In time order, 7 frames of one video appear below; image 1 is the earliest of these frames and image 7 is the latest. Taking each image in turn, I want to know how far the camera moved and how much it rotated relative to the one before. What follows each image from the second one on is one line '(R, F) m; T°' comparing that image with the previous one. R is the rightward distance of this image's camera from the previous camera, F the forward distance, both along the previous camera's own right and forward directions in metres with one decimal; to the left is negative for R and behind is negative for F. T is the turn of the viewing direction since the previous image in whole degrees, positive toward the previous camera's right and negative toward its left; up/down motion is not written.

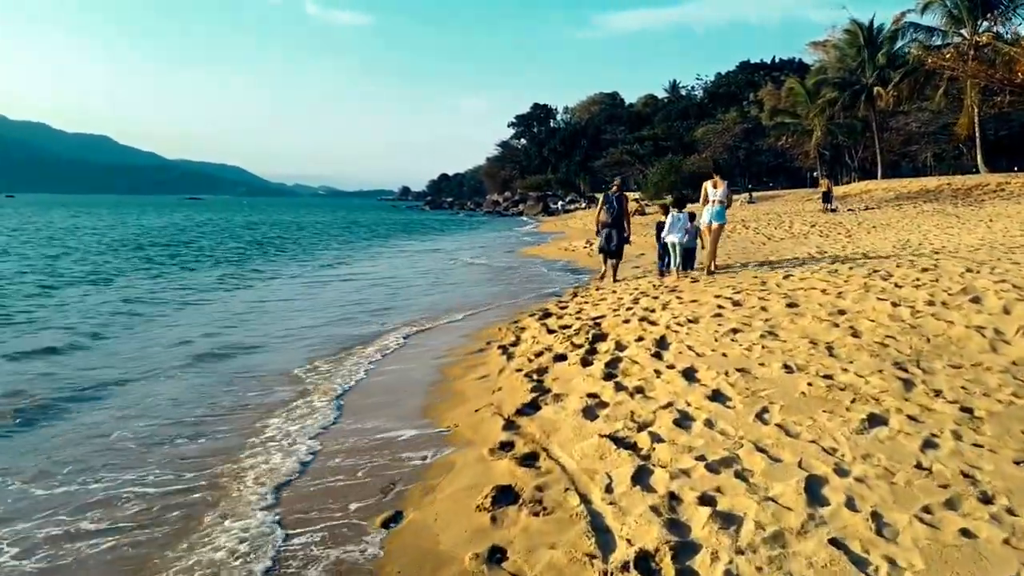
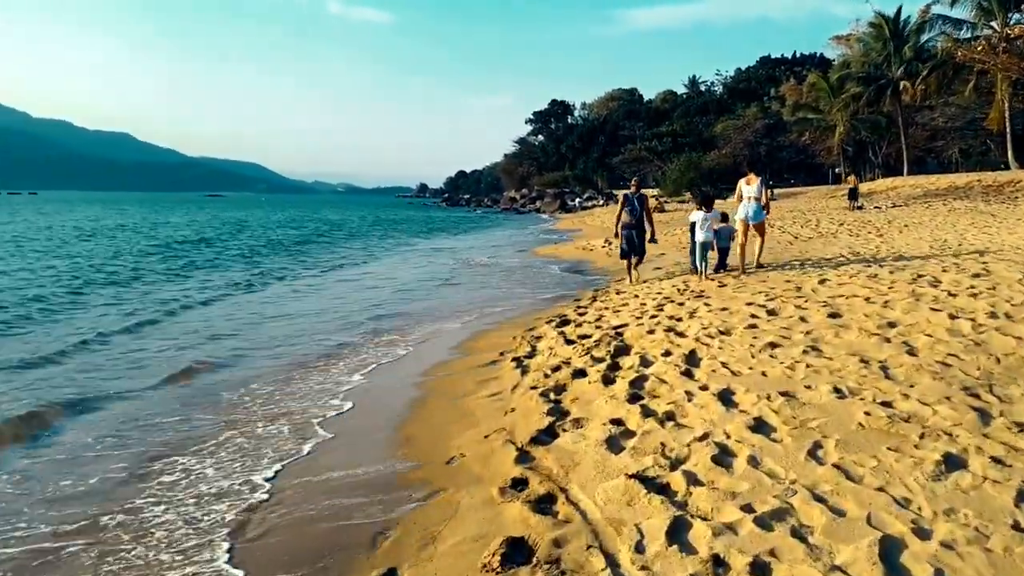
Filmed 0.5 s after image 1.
(0.0, +0.5) m; -1°
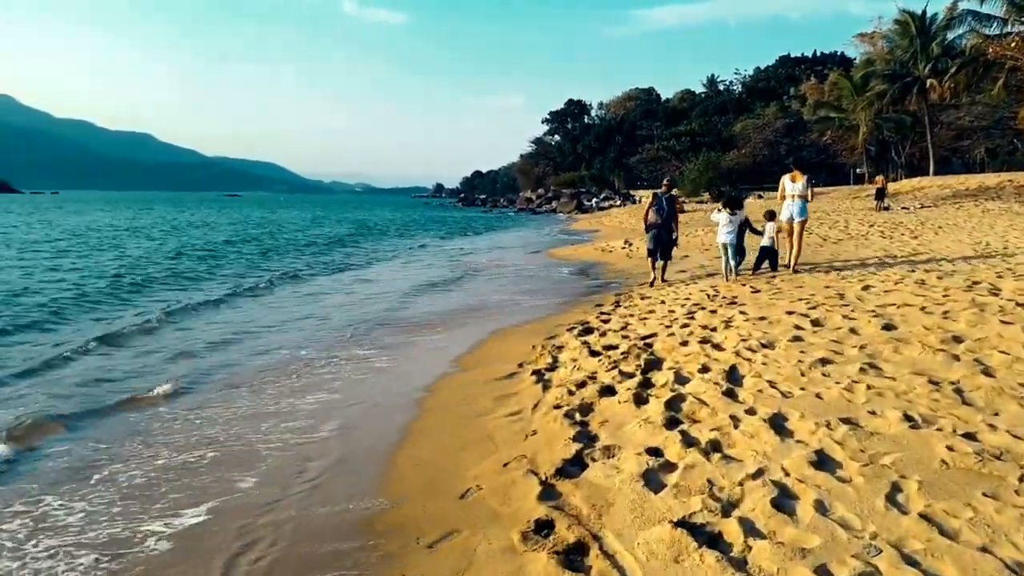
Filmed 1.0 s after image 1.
(0.0, +0.5) m; -1°
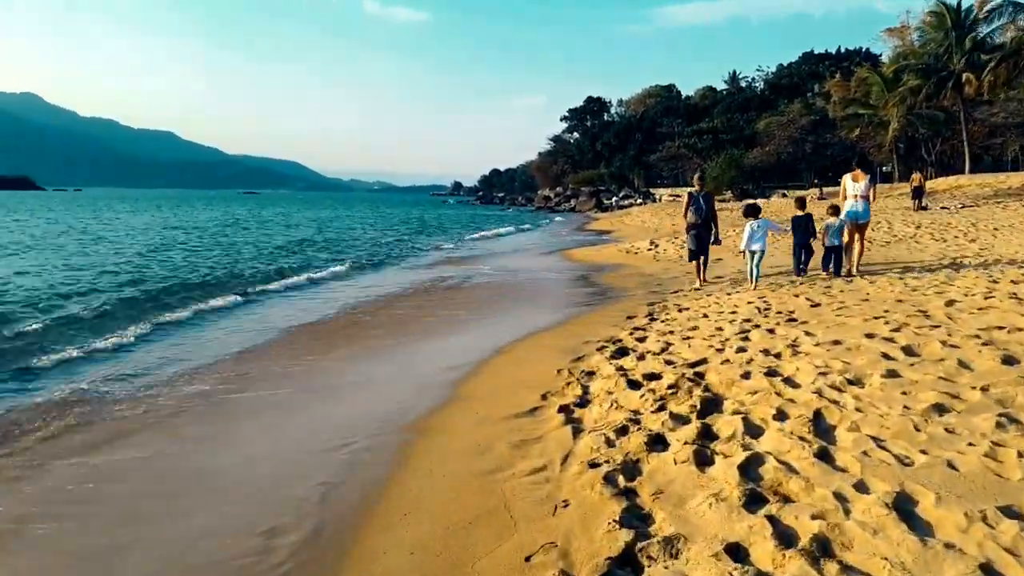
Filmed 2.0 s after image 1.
(0.0, +1.1) m; -1°
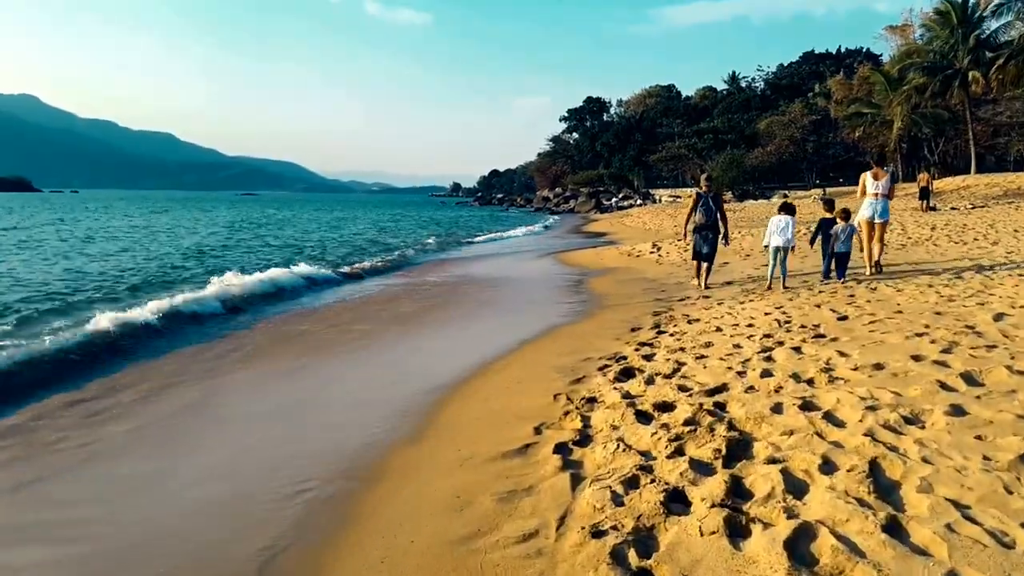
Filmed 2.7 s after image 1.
(+0.1, +0.8) m; 0°
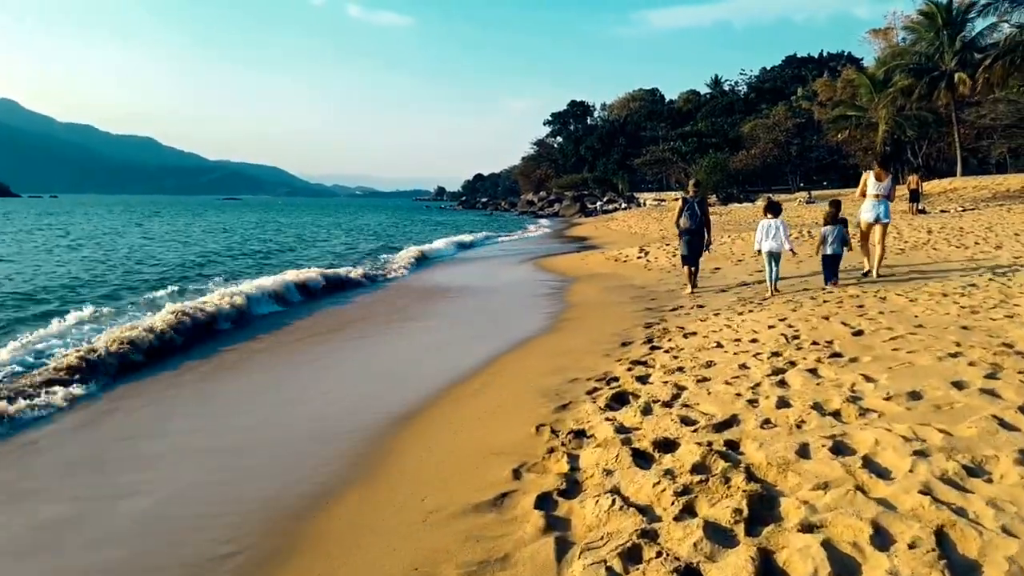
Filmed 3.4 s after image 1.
(+0.1, +0.7) m; +1°
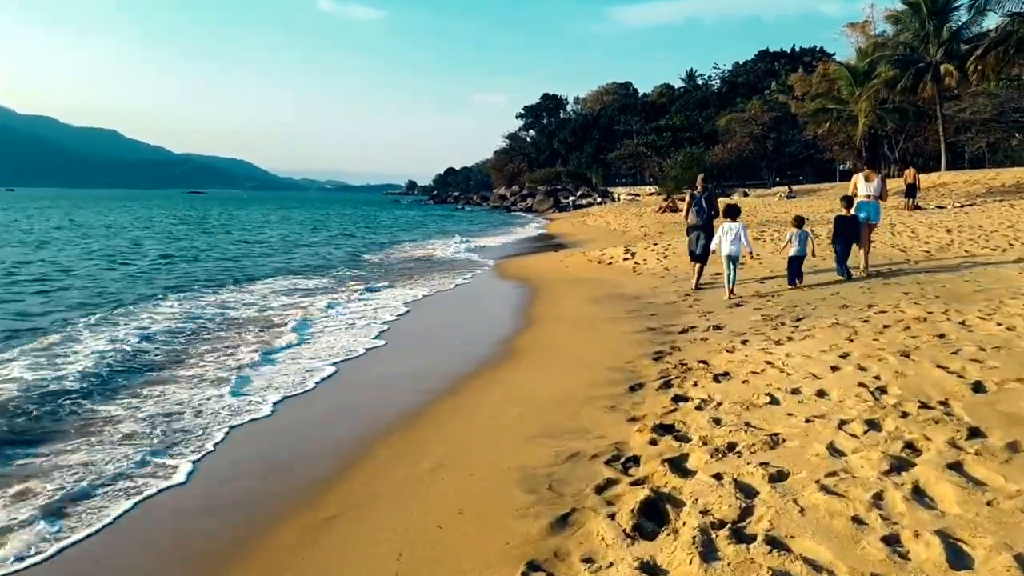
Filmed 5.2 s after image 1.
(0.0, +1.9) m; +2°
